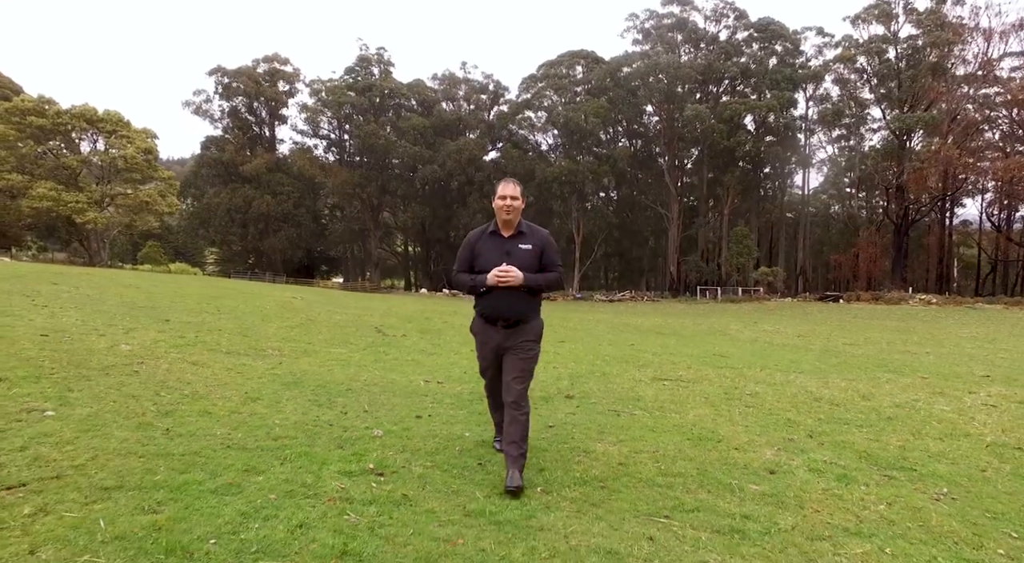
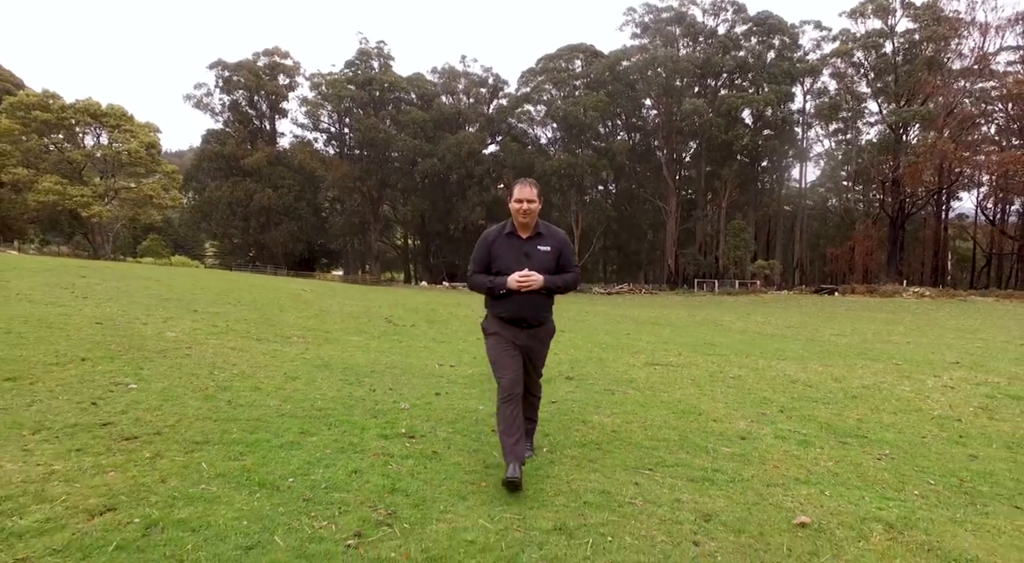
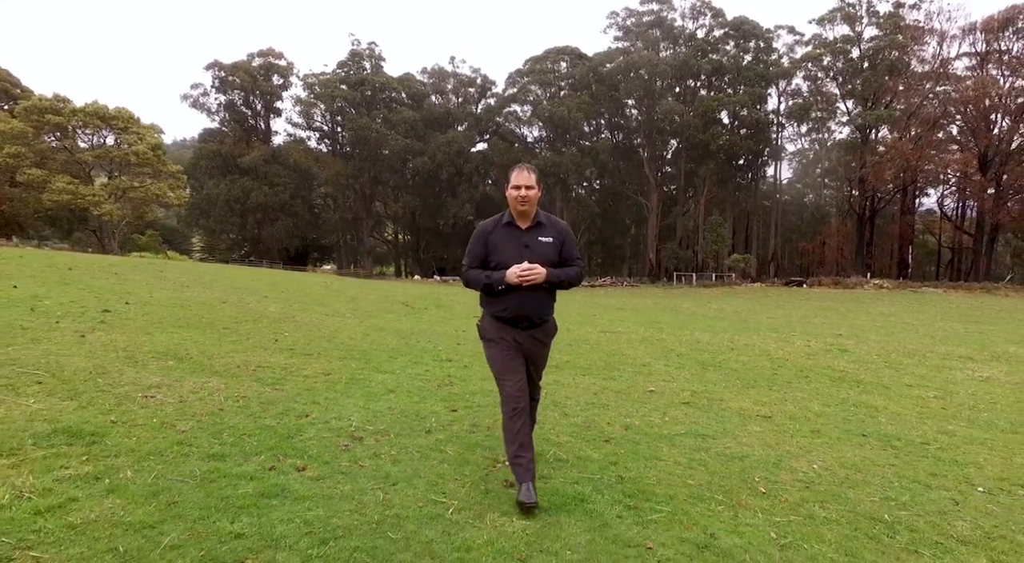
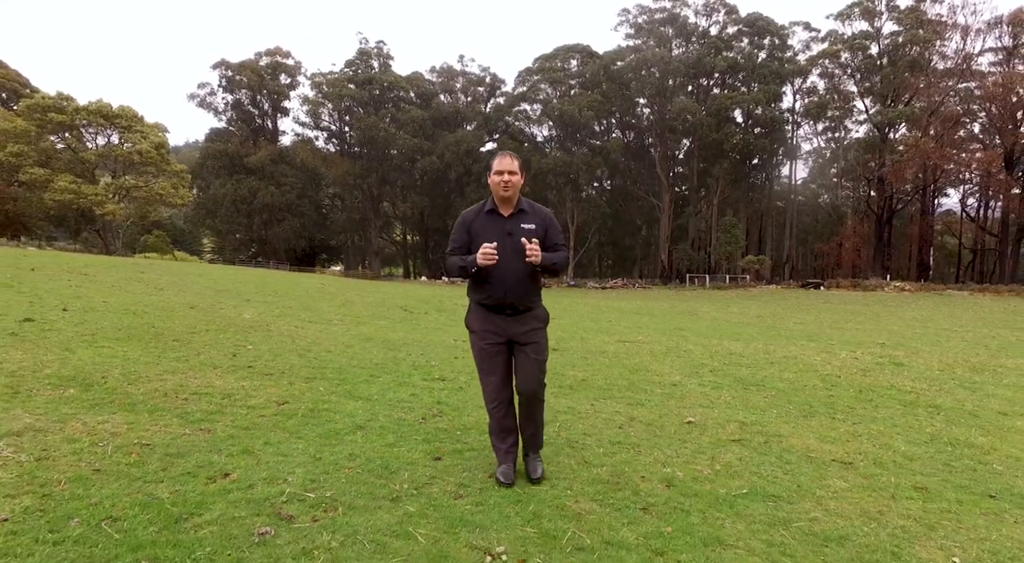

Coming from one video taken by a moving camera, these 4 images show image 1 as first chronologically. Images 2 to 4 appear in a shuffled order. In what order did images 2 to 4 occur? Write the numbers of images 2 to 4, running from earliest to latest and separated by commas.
2, 4, 3
